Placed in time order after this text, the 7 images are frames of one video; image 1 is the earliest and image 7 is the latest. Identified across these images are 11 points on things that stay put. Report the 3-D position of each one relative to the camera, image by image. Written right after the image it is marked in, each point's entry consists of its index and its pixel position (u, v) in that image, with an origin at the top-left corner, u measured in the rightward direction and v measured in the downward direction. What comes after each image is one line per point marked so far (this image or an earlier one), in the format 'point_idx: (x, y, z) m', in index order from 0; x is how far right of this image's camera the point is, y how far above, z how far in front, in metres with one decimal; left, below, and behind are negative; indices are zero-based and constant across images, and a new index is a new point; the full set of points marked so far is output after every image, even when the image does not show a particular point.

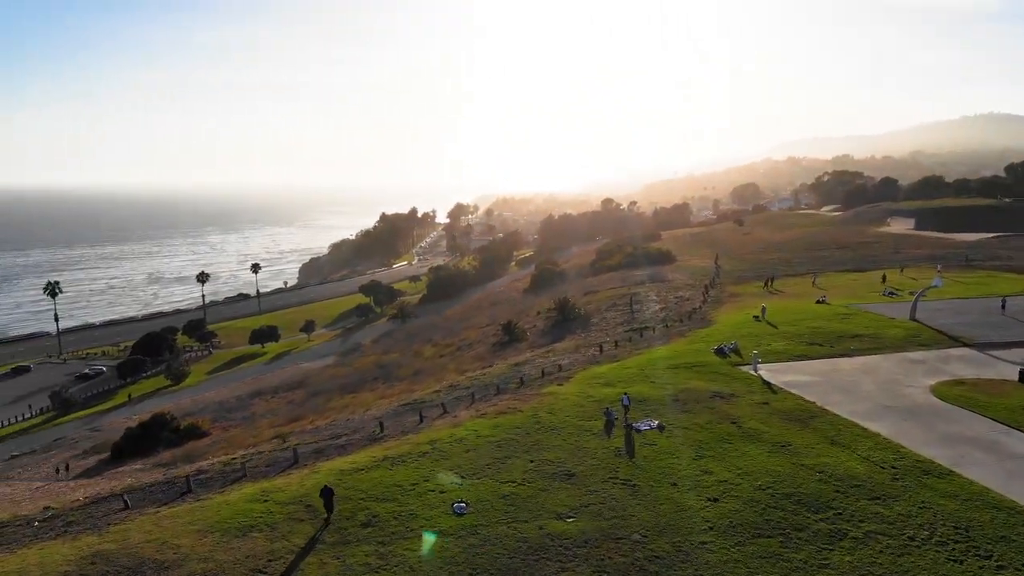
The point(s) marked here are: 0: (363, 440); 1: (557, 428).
0: (-3.2, -3.3, +18.2) m
1: (+0.9, -2.9, +17.0) m
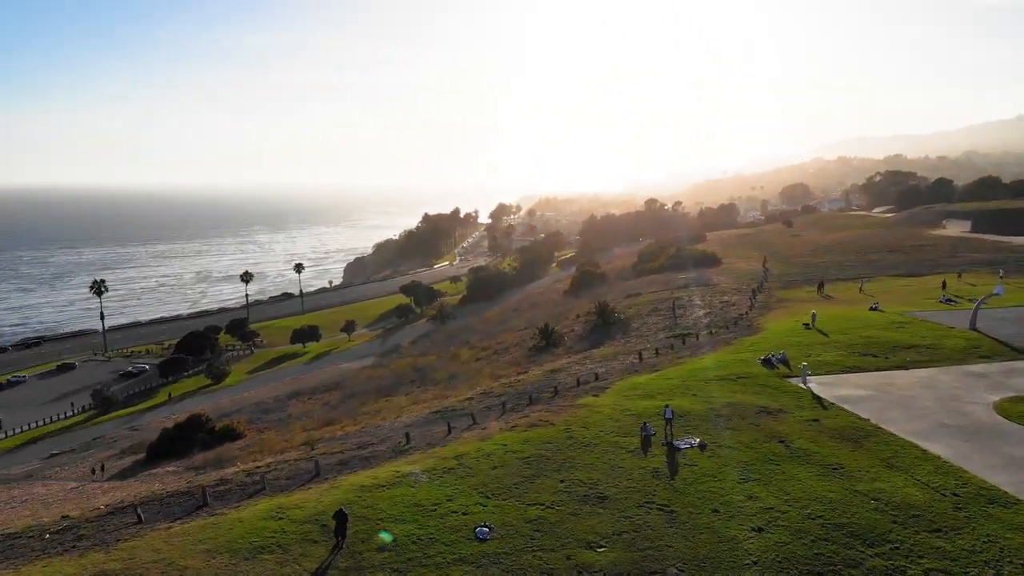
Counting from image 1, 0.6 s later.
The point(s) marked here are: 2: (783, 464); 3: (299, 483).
0: (-2.6, -3.4, +17.5) m
1: (+1.5, -3.0, +16.1) m
2: (+4.8, -3.2, +15.0) m
3: (-4.0, -3.6, +15.7) m
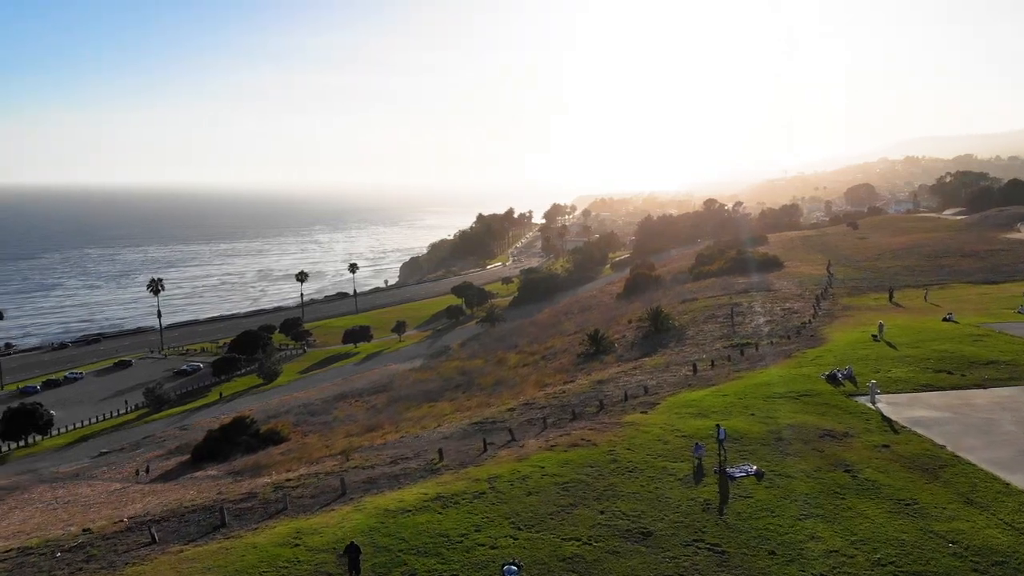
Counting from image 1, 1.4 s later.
0: (-1.8, -3.5, +16.5) m
1: (+2.2, -3.2, +14.8) m
2: (+5.4, -3.4, +13.5) m
3: (-3.4, -3.8, +14.8) m
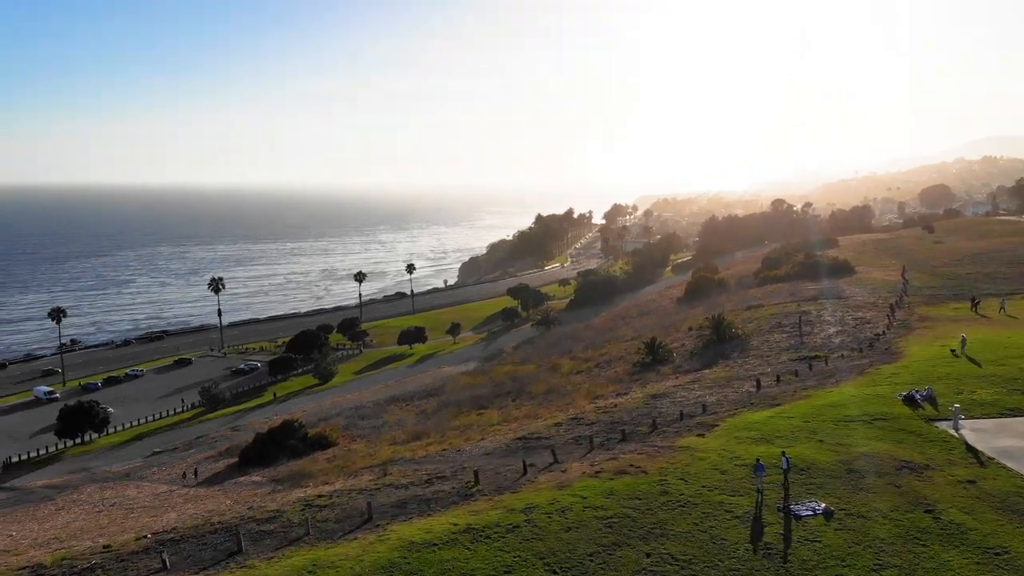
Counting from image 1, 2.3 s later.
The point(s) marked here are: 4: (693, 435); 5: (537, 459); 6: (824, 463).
0: (-1.1, -3.7, +15.3) m
1: (+2.8, -3.4, +13.4) m
2: (+5.9, -3.6, +11.9) m
3: (-2.7, -4.0, +13.8) m
4: (+3.9, -3.2, +18.1) m
5: (+0.5, -3.6, +17.6) m
6: (+5.8, -3.2, +15.7) m
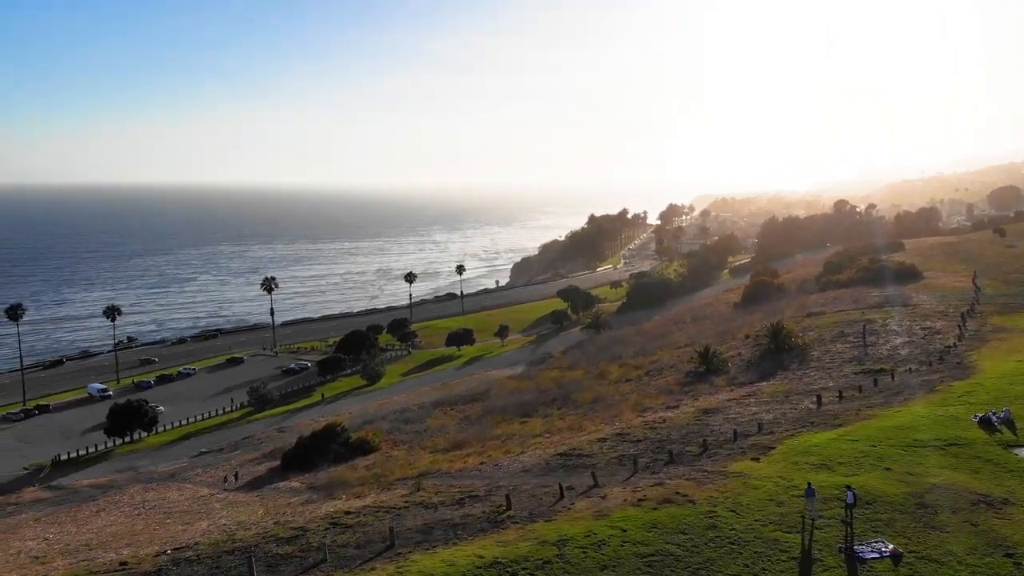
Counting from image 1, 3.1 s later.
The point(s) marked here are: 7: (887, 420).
0: (-0.5, -3.9, +14.3) m
1: (+3.2, -3.6, +12.1) m
2: (+6.3, -3.9, +10.4) m
3: (-2.3, -4.1, +12.9) m
4: (+4.7, -3.4, +16.8) m
5: (+1.3, -3.8, +16.5) m
6: (+6.4, -3.5, +14.2) m
7: (+8.7, -3.0, +19.5) m
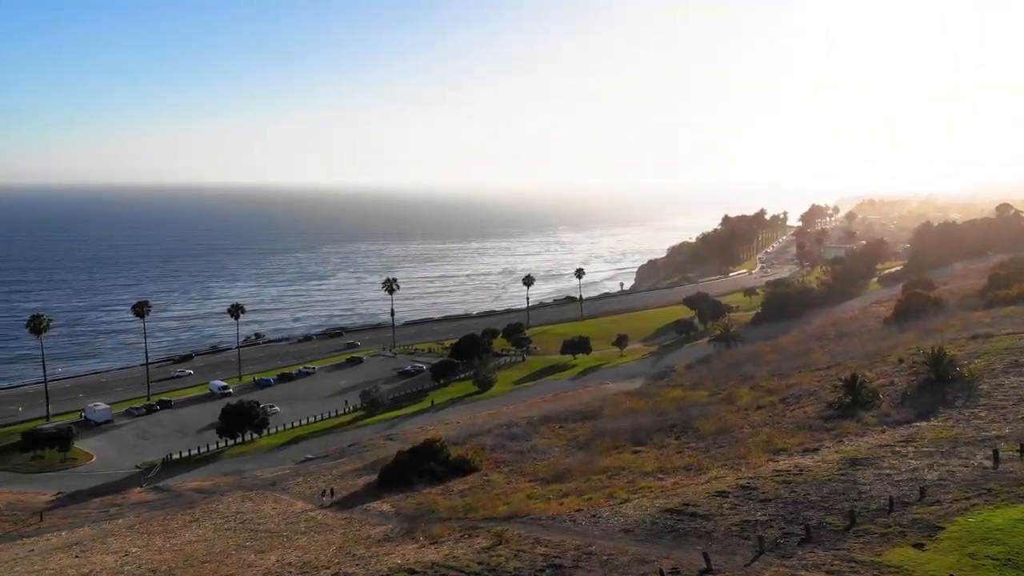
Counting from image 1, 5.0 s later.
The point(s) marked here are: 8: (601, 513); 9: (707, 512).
0: (+0.7, -4.3, +11.5) m
1: (+4.0, -4.2, +8.7) m
2: (+6.8, -4.5, +6.5) m
3: (-1.3, -4.5, +10.3) m
4: (+6.2, -4.0, +13.1) m
5: (+2.7, -4.2, +13.3) m
6: (+7.5, -4.1, +10.3) m
7: (+10.5, -3.7, +15.1) m
8: (+1.9, -4.9, +18.1) m
9: (+3.8, -4.4, +16.4) m
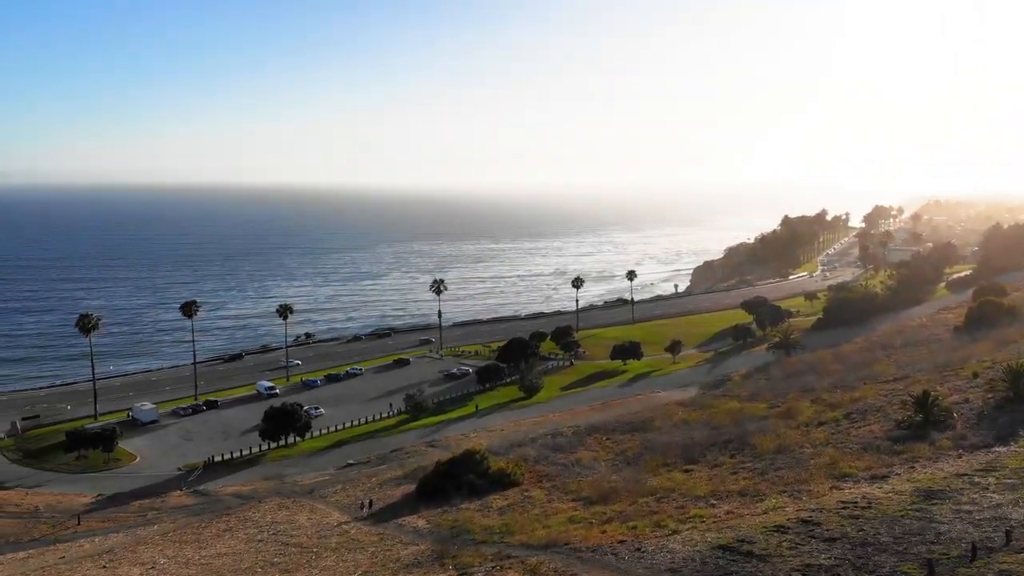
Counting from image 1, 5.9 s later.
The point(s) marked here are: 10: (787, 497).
0: (+1.0, -4.6, +10.1) m
1: (+4.1, -4.4, +7.1) m
2: (+6.7, -4.8, +4.8) m
3: (-1.1, -4.7, +9.0) m
4: (+6.6, -4.3, +11.4) m
5: (+3.1, -4.5, +11.8) m
6: (+7.7, -4.4, +8.4) m
7: (+11.0, -4.0, +13.1) m
8: (+2.6, -5.1, +16.6) m
9: (+4.4, -4.6, +14.8) m
10: (+6.5, -4.9, +19.9) m
